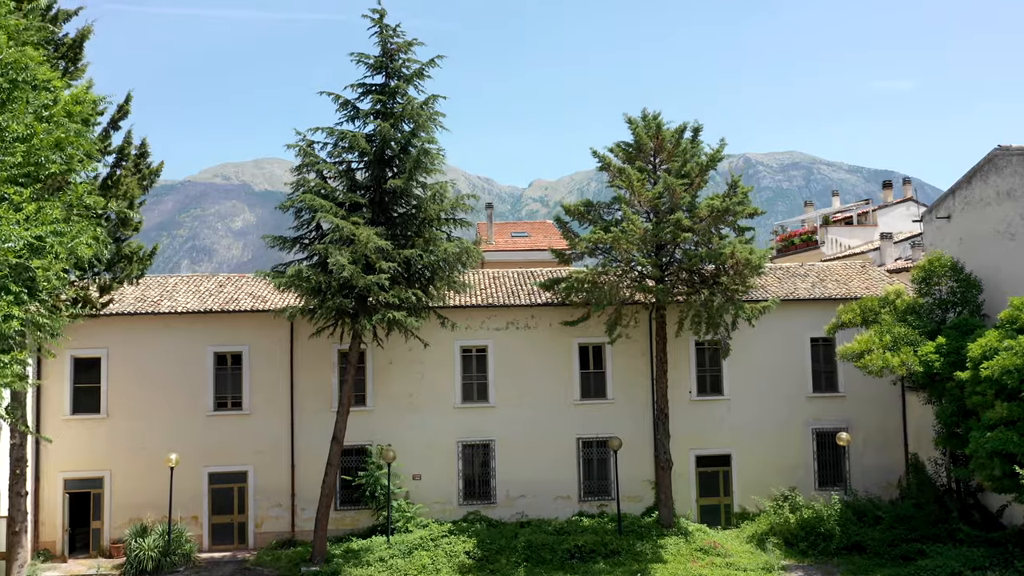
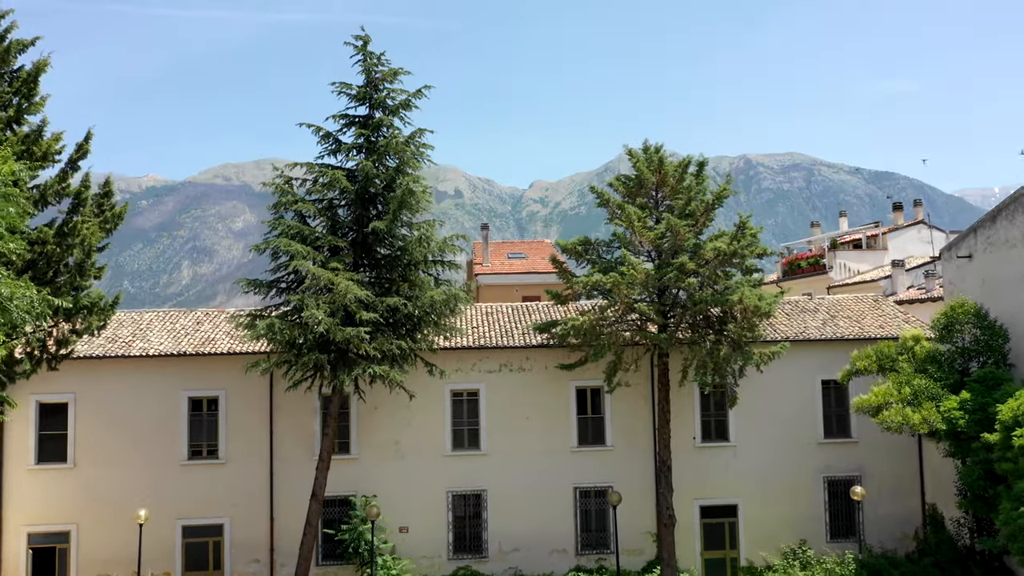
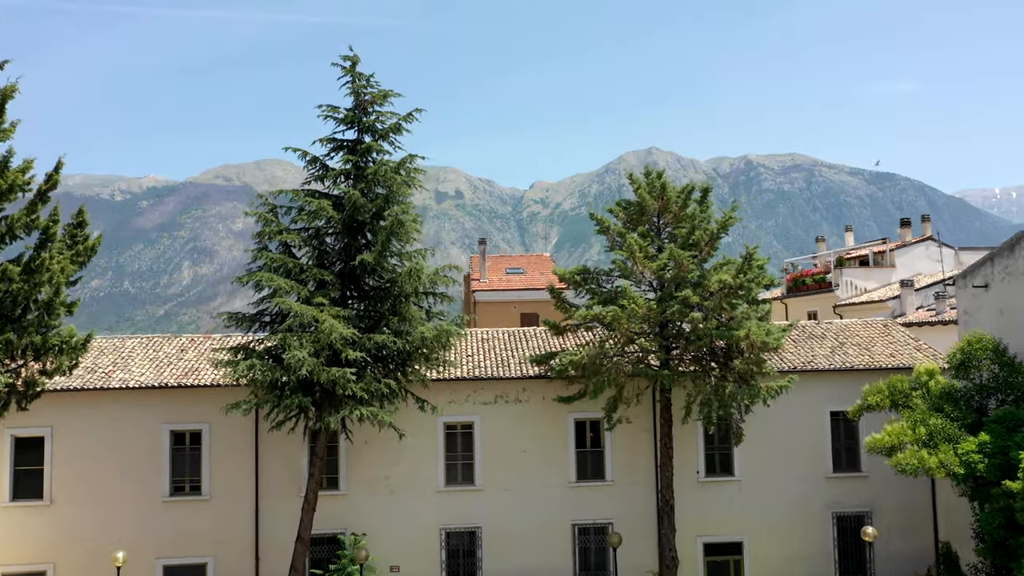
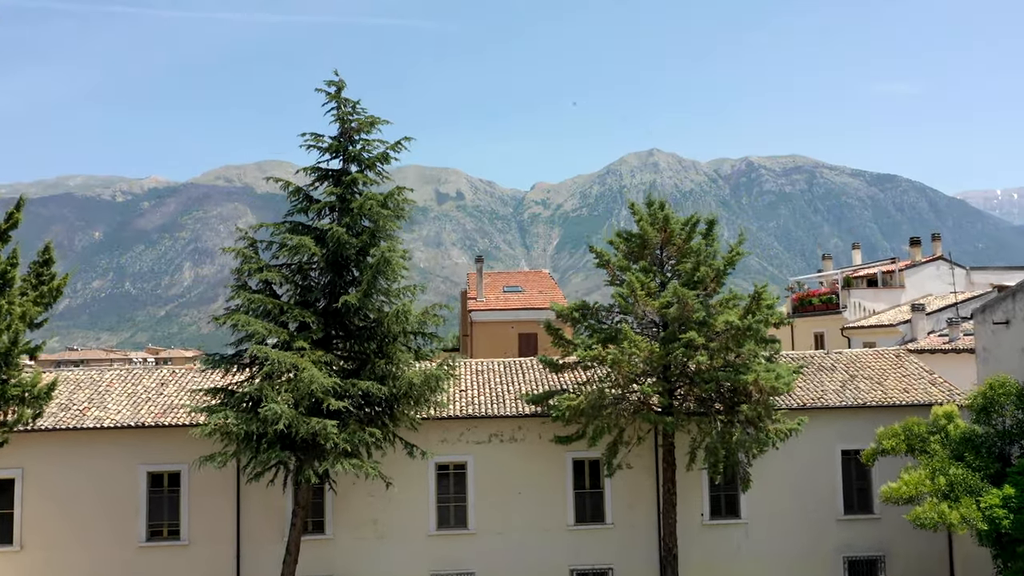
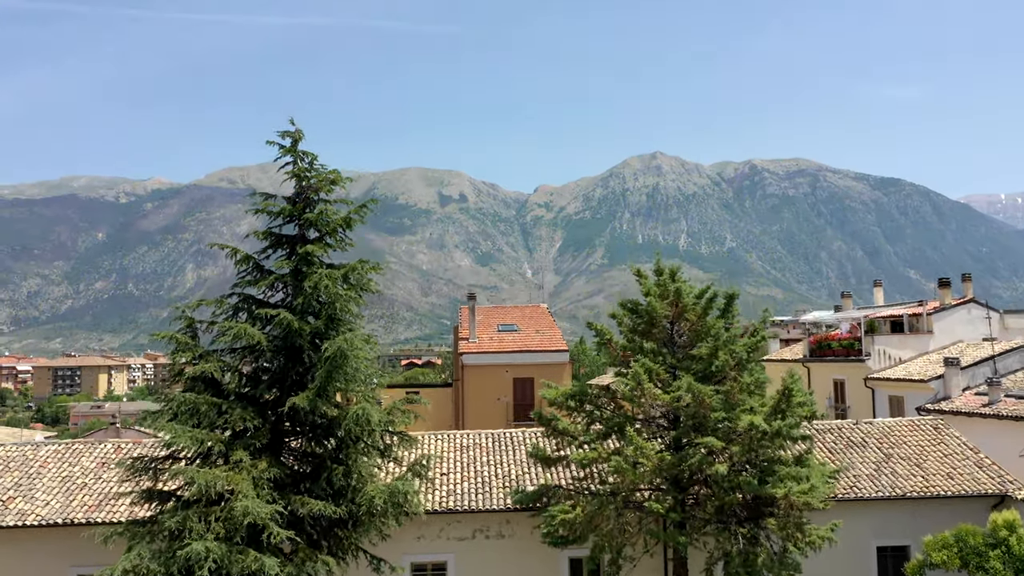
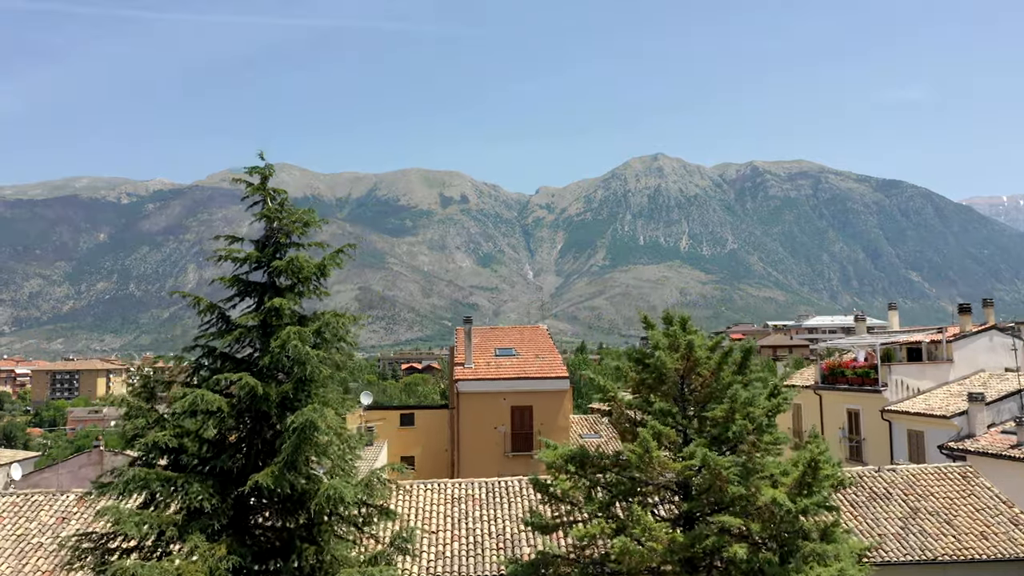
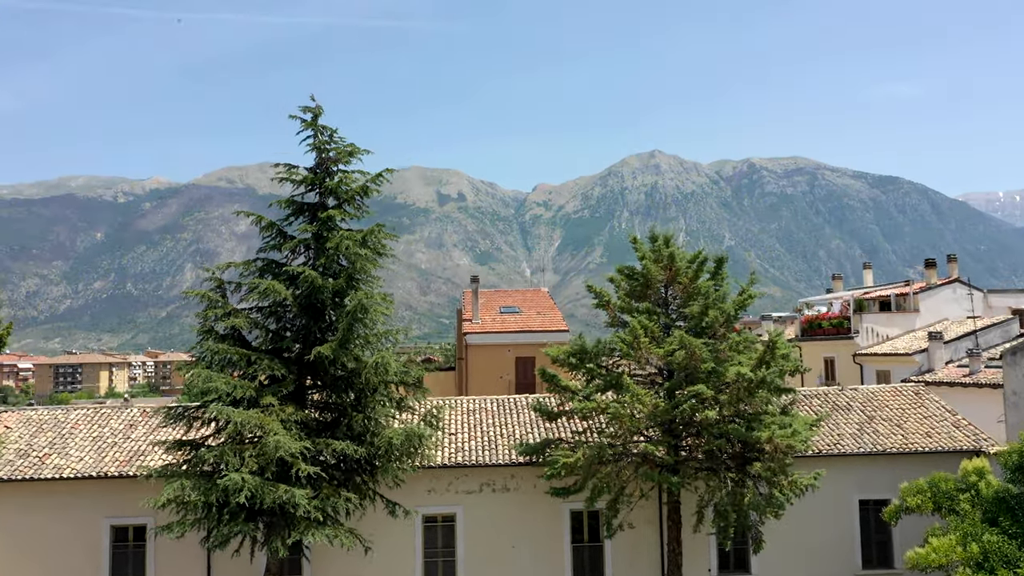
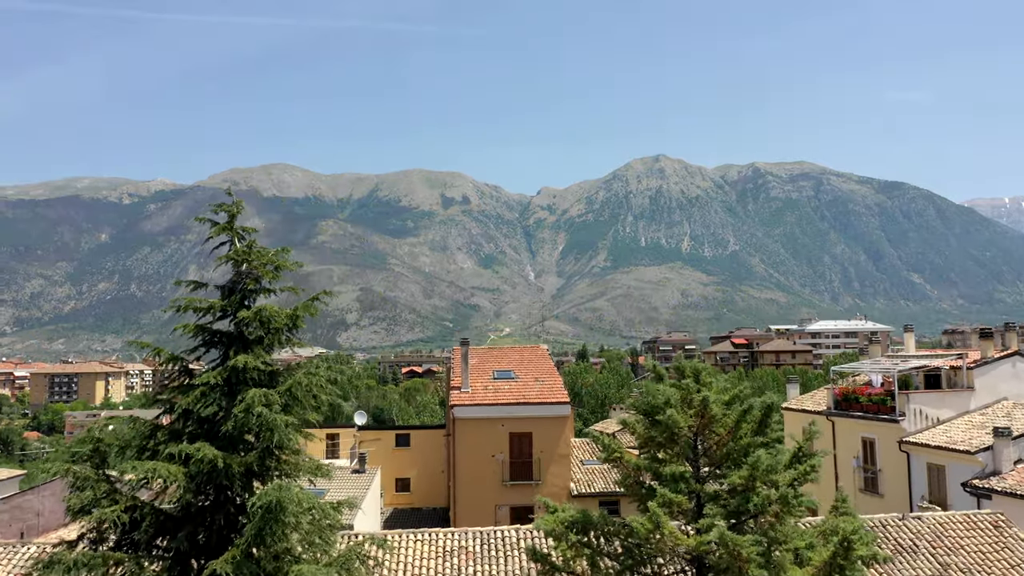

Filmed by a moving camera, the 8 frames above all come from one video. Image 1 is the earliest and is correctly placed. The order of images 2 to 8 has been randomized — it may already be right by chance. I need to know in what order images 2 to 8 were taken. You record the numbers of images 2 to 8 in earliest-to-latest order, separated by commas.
2, 3, 4, 7, 5, 6, 8
